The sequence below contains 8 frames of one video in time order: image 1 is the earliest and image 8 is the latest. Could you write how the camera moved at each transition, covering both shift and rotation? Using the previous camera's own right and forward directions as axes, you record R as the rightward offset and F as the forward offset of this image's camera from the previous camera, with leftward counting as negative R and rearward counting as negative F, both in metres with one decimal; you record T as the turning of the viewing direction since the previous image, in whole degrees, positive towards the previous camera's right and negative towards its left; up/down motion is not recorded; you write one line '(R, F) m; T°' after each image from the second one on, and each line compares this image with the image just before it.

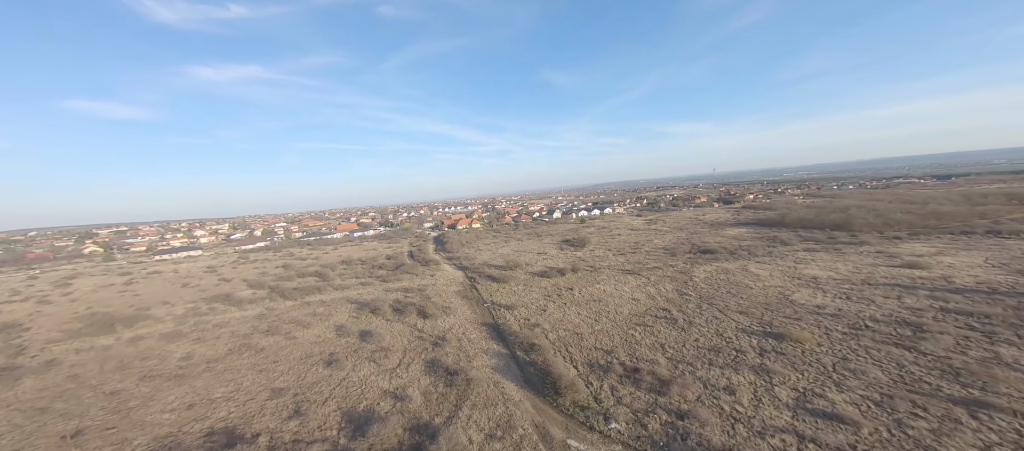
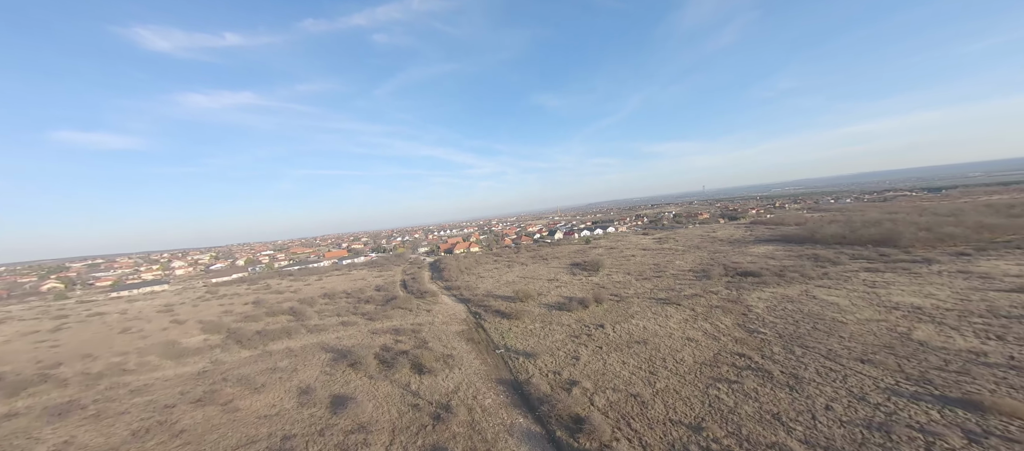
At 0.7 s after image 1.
(-0.7, +2.4) m; +1°
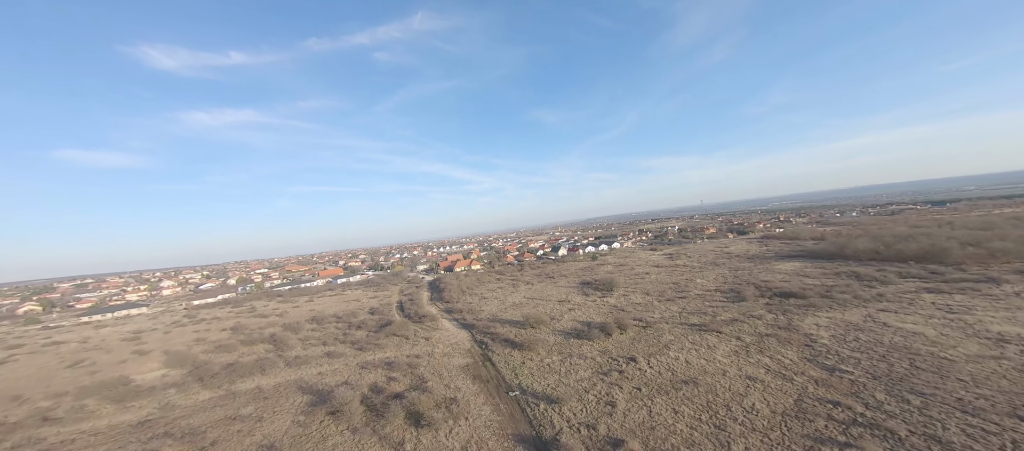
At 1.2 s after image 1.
(-0.5, +1.6) m; 0°
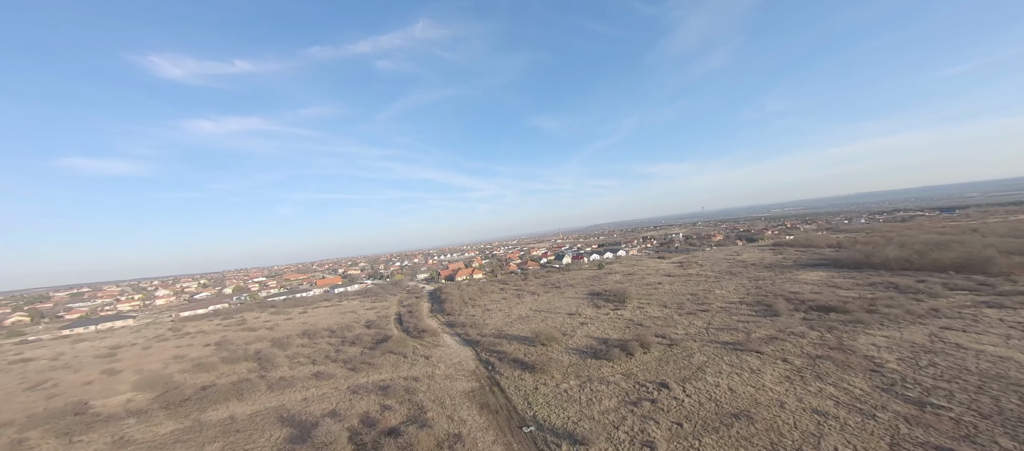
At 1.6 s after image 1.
(-0.3, +1.2) m; 0°
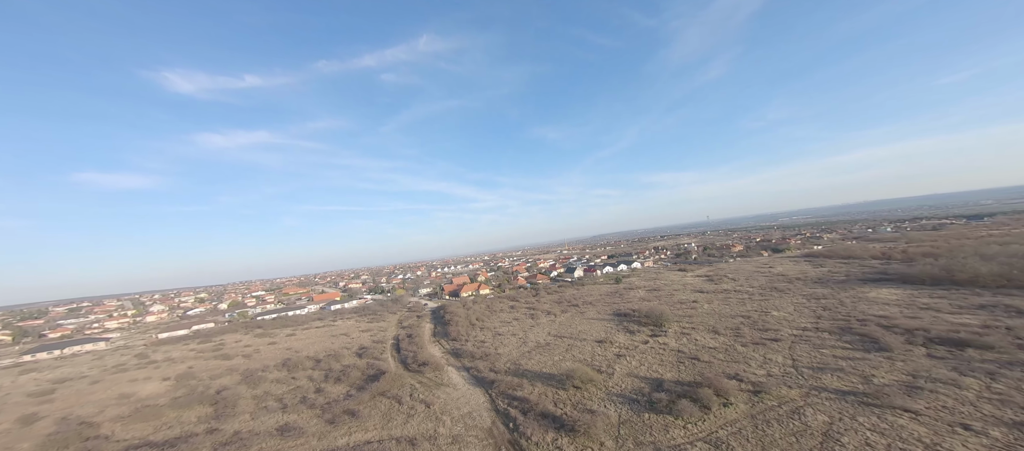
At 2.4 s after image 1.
(-0.6, +2.6) m; 0°
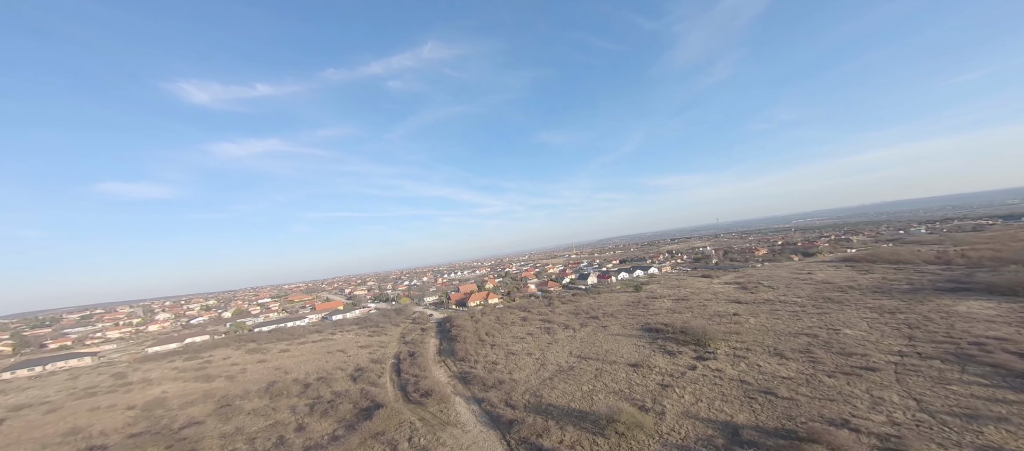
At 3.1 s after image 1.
(-0.4, +2.1) m; -1°
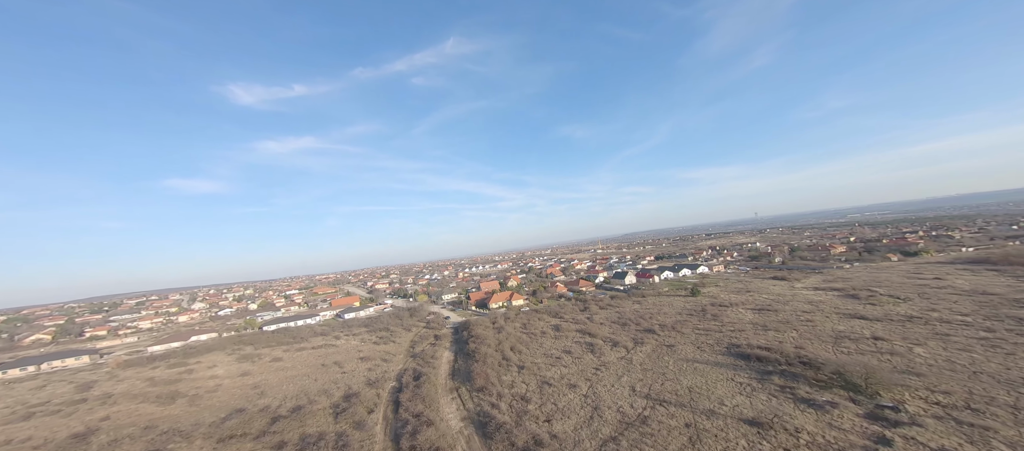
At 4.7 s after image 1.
(-0.4, +4.3) m; -4°
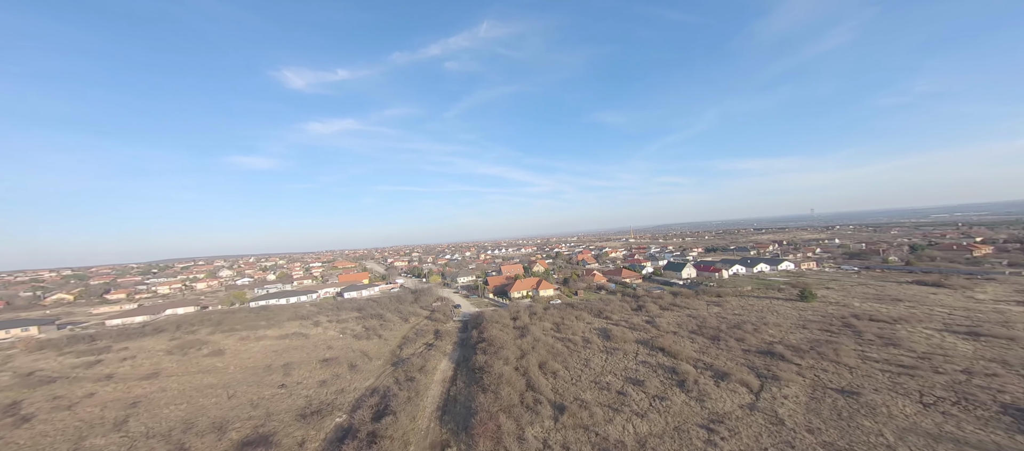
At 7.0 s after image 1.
(-0.3, +6.2) m; -5°
